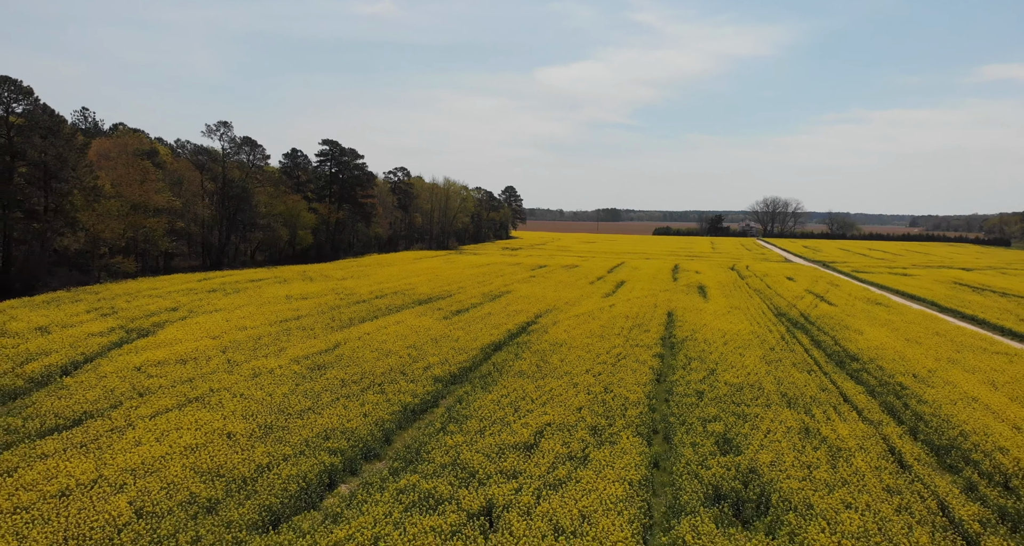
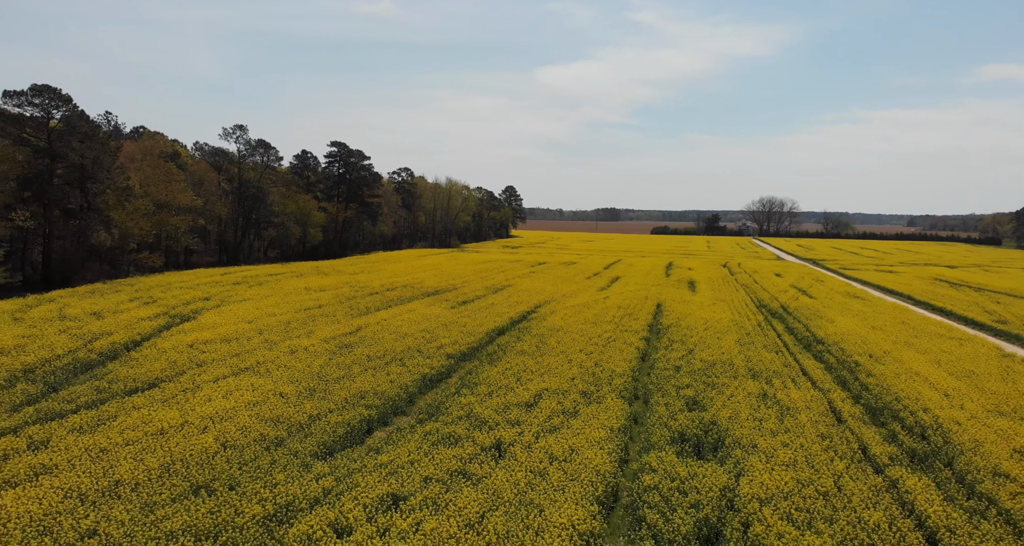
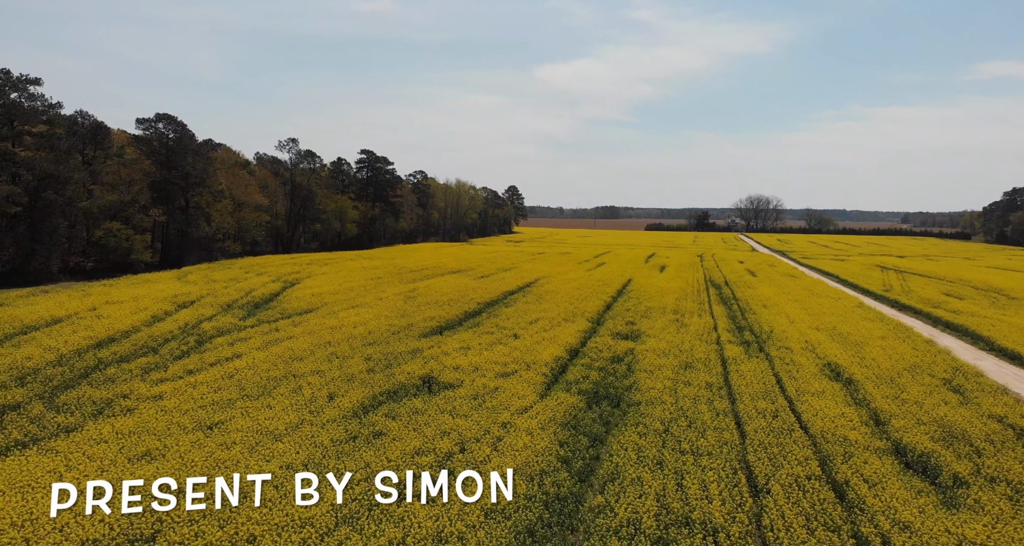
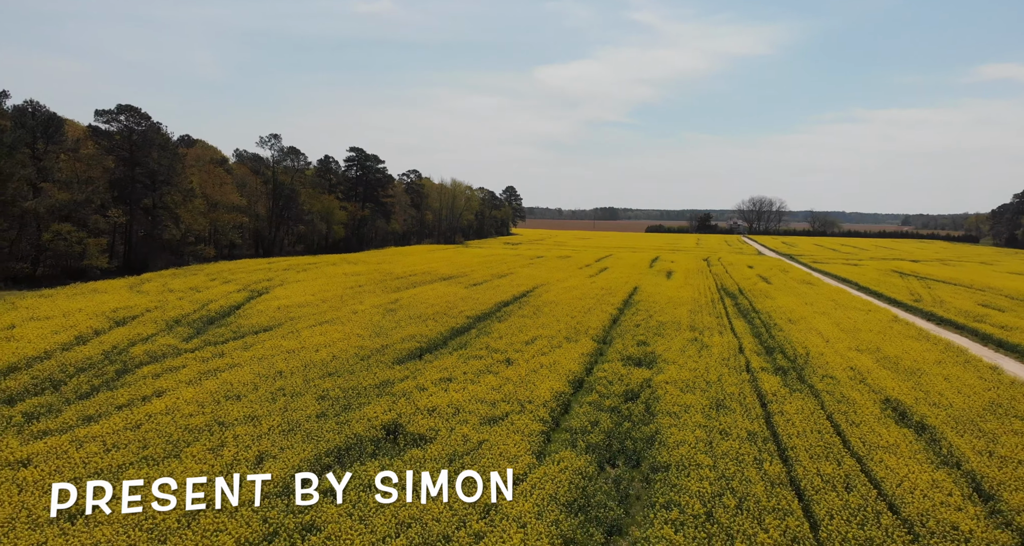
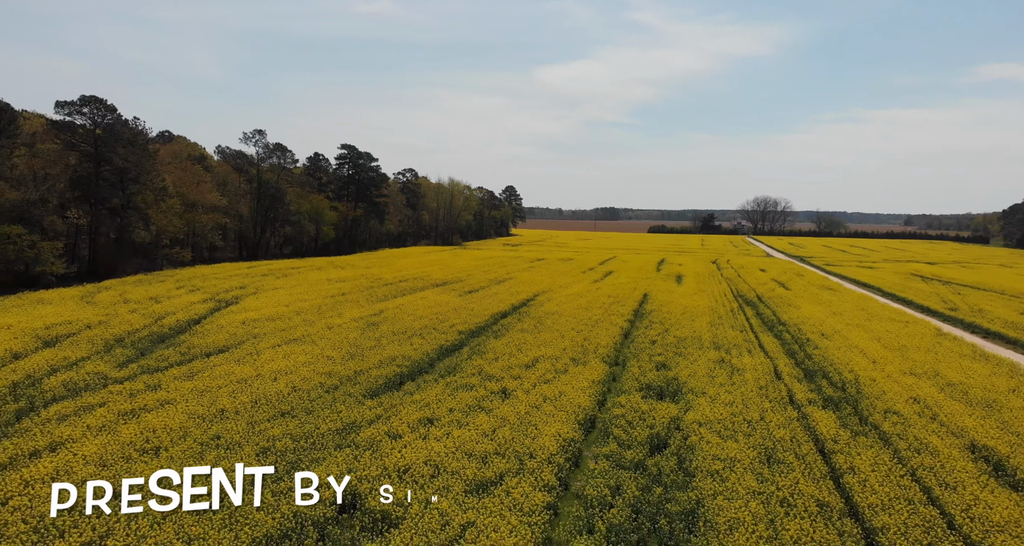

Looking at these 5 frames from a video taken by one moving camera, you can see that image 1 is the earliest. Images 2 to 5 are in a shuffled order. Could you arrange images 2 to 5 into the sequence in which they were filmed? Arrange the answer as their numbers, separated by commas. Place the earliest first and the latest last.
2, 5, 4, 3
